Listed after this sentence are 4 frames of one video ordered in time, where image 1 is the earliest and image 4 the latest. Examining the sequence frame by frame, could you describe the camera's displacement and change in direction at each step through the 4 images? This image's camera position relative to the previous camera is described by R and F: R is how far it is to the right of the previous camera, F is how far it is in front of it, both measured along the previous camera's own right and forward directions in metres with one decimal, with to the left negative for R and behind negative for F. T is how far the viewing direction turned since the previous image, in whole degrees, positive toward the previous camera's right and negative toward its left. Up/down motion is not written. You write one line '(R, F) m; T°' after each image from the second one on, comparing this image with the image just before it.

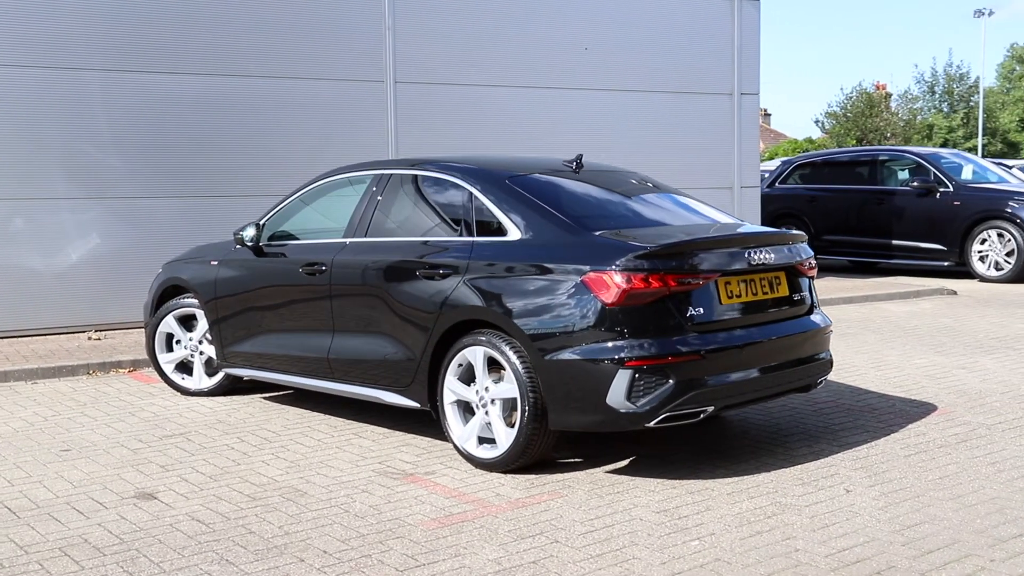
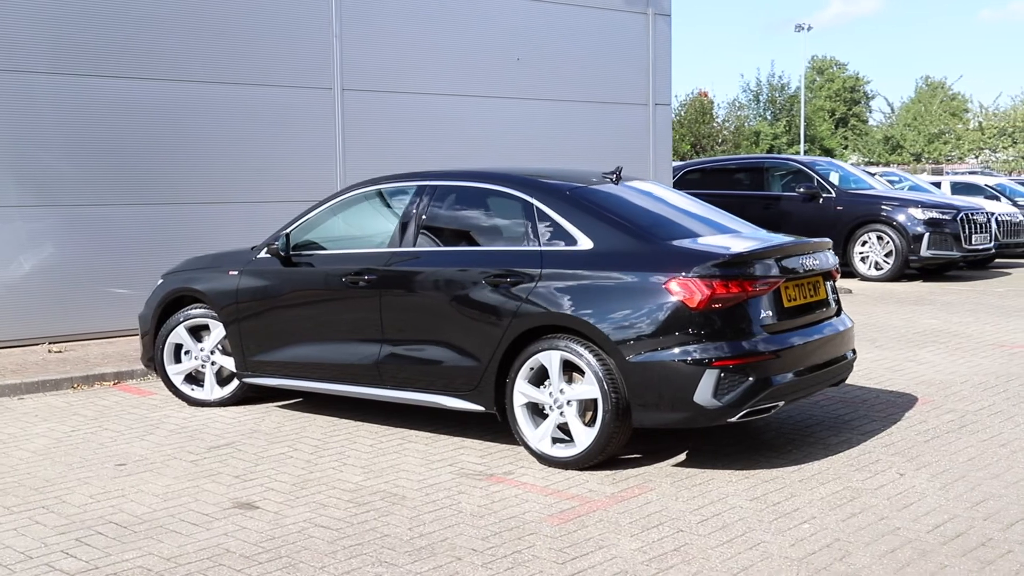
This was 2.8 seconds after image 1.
(-1.2, -0.2) m; +9°
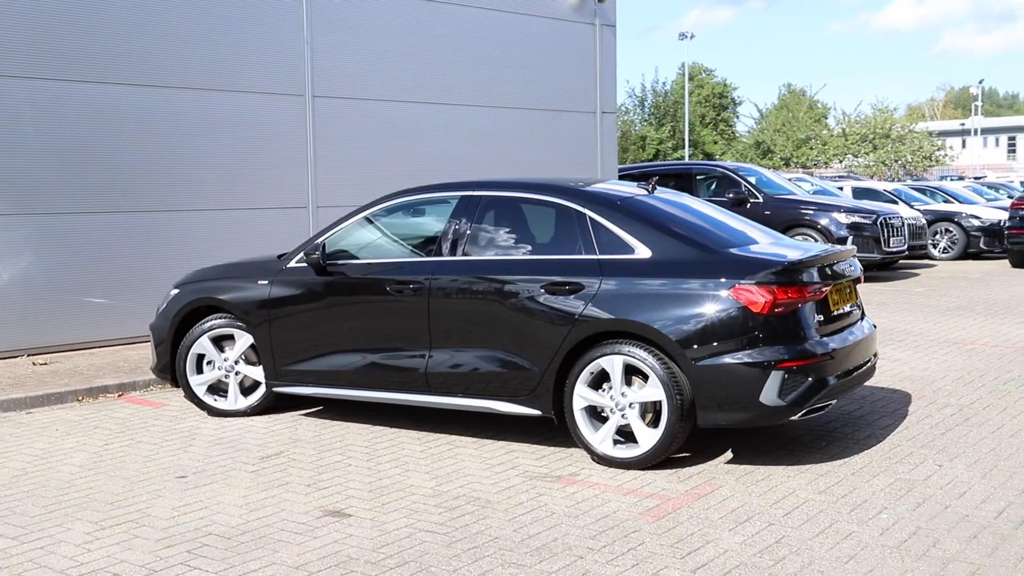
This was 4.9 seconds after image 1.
(-0.9, -0.1) m; +6°
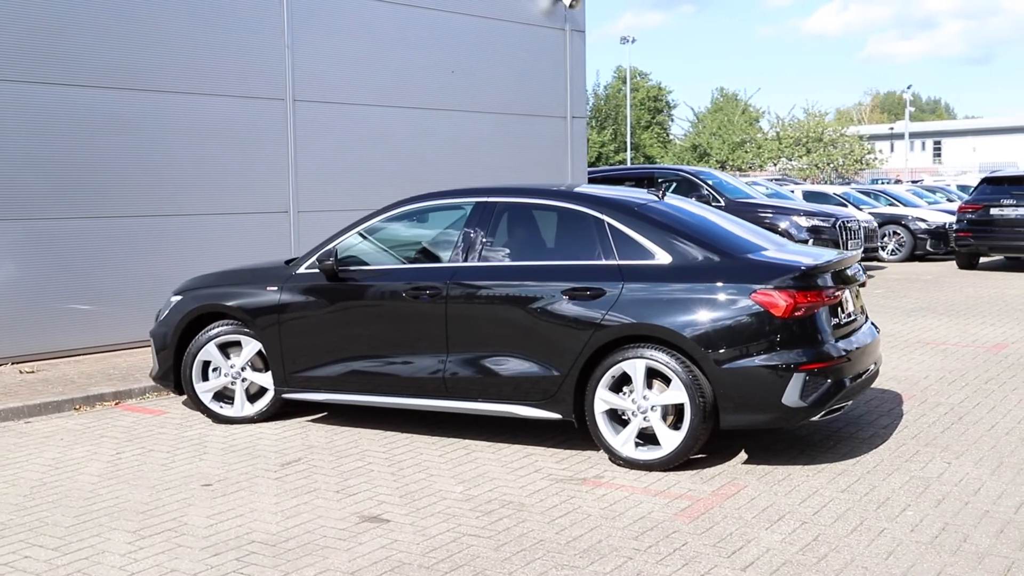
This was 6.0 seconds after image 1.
(-0.4, -0.1) m; +3°
